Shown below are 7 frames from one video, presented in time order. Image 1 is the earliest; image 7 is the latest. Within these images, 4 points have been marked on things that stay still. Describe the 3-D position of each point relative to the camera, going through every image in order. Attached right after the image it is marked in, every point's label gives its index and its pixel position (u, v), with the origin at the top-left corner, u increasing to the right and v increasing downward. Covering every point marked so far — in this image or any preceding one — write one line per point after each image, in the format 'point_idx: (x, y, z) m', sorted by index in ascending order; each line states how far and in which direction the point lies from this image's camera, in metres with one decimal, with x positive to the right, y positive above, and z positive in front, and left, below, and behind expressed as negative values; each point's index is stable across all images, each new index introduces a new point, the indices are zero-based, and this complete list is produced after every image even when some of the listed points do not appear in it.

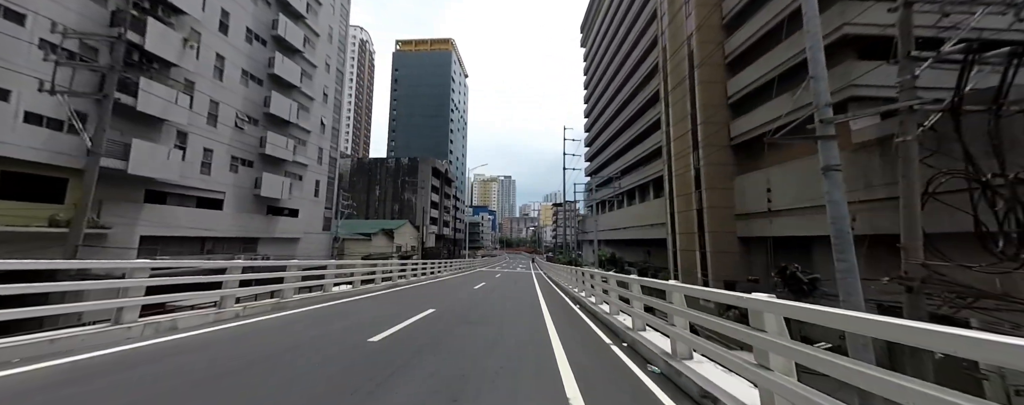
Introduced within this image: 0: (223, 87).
0: (-20.6, +8.2, +20.3) m
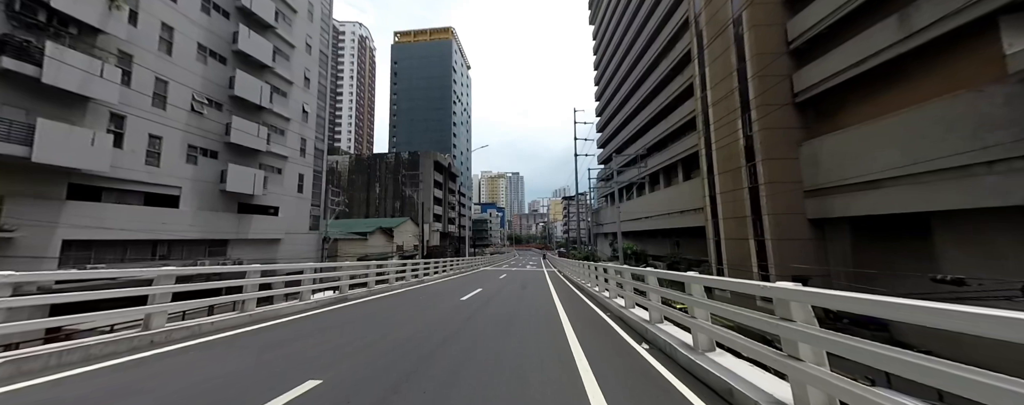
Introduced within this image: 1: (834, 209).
0: (-20.5, +8.4, +17.4) m
1: (+15.3, -0.3, +13.7) m
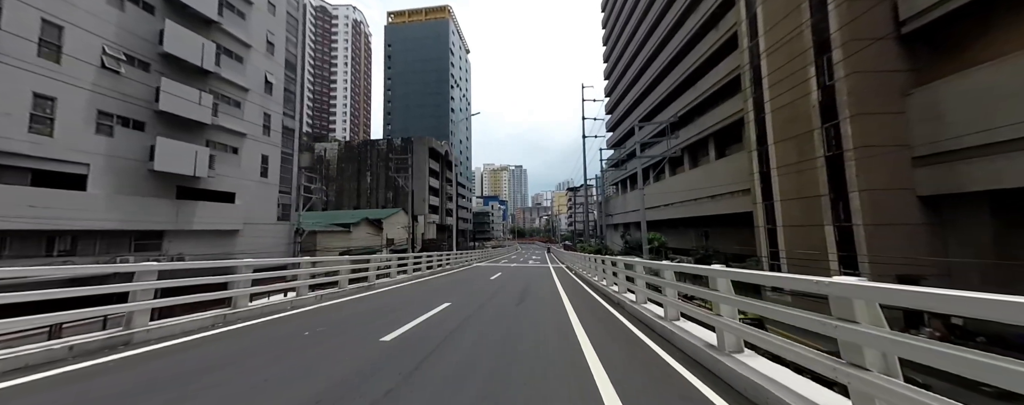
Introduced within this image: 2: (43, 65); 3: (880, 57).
0: (-20.7, +9.3, +13.7) m
1: (+15.1, +0.7, +9.7) m
2: (-20.7, +6.0, +12.8) m
3: (+14.4, +5.7, +11.3) m
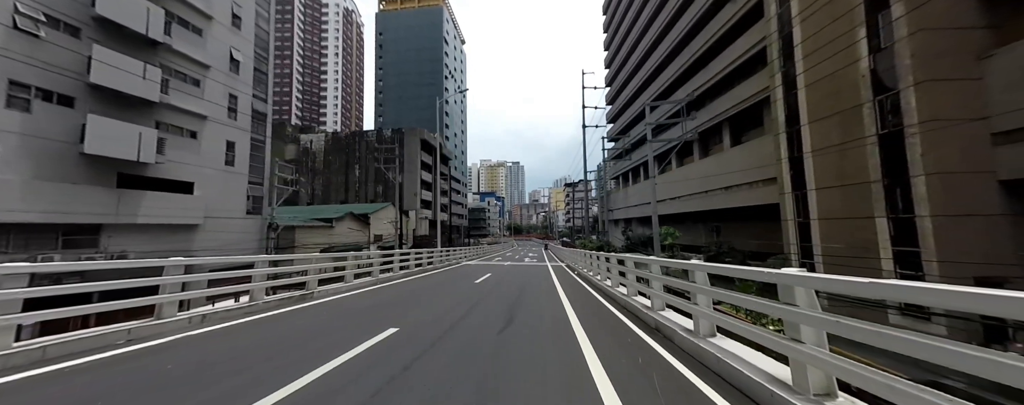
0: (-21.0, +9.8, +11.4) m
1: (+14.8, +1.1, +7.9) m
2: (-21.0, +6.5, +10.5) m
3: (+14.1, +6.1, +9.4) m
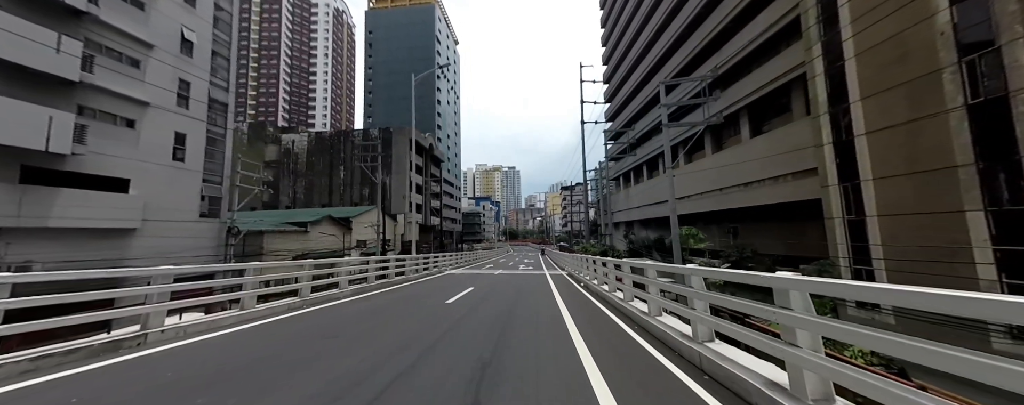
0: (-21.3, +9.8, +9.0) m
1: (+14.5, +1.5, +5.8) m
2: (-21.3, +6.6, +8.1) m
3: (+13.8, +6.4, +7.4) m
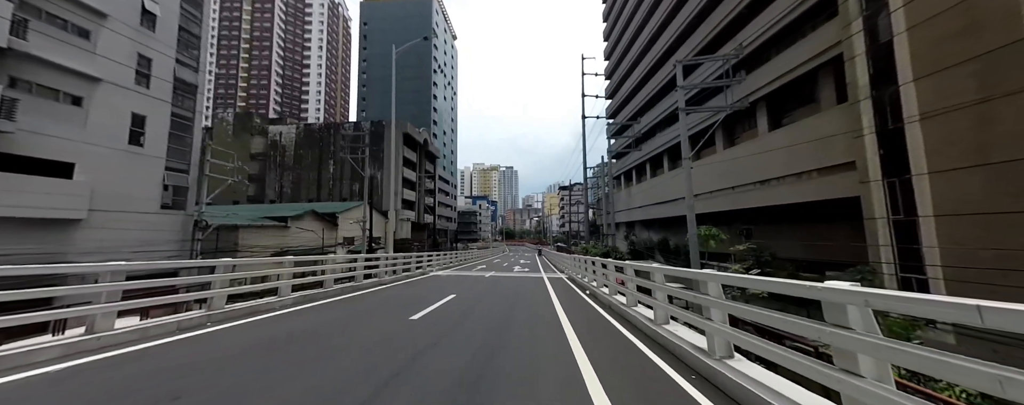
0: (-21.4, +10.4, +7.3) m
1: (+14.4, +1.5, +4.5) m
2: (-21.4, +7.2, +6.4) m
3: (+13.7, +6.5, +6.0) m
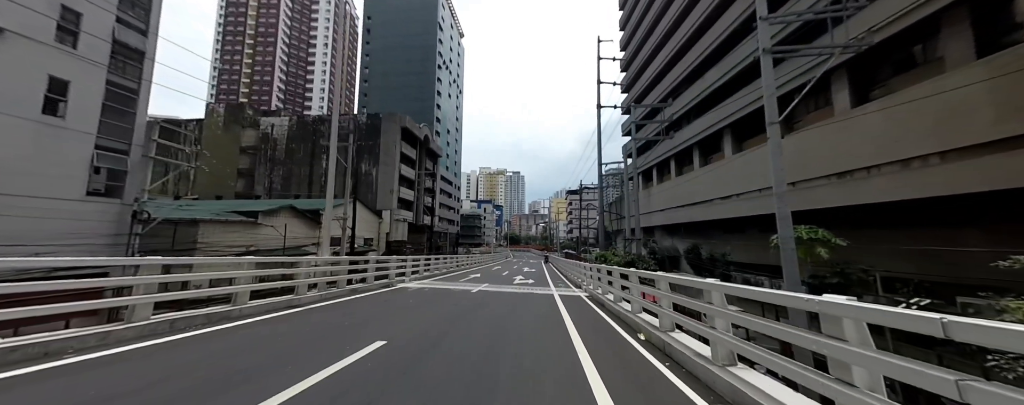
0: (-21.2, +11.3, +4.8) m
1: (+14.2, +1.7, +0.9) m
2: (-21.3, +8.1, +3.8) m
3: (+13.7, +6.7, +2.6) m
